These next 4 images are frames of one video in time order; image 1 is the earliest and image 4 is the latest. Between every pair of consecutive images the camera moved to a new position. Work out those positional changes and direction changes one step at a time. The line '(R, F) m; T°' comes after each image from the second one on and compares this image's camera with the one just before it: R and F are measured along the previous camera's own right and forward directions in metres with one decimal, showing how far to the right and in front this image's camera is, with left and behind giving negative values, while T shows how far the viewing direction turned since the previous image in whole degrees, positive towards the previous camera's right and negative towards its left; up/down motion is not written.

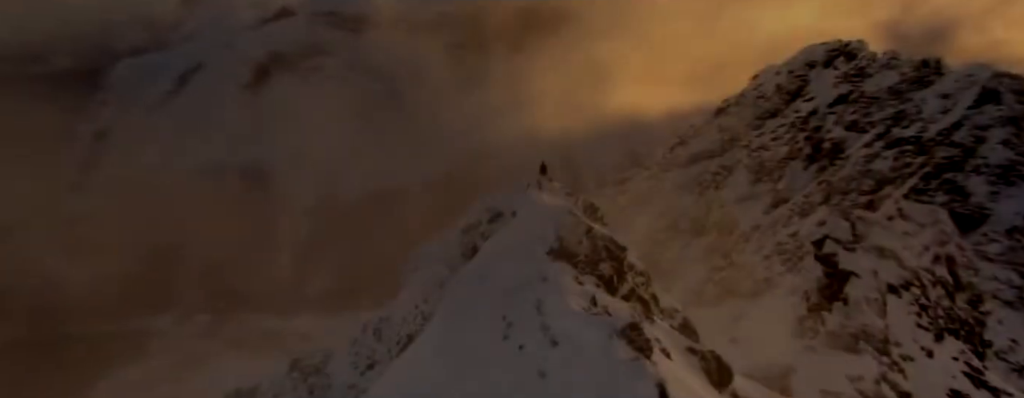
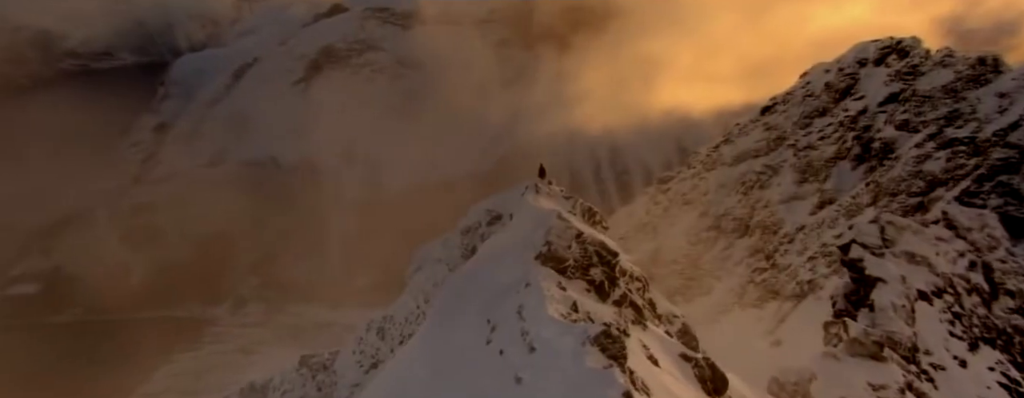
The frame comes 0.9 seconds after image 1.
(+0.7, -0.4) m; -4°
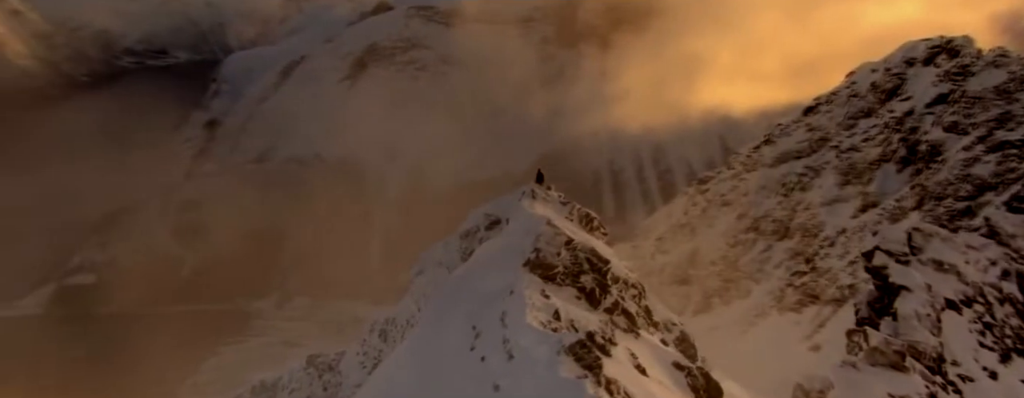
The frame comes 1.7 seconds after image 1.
(+0.7, -0.3) m; -3°
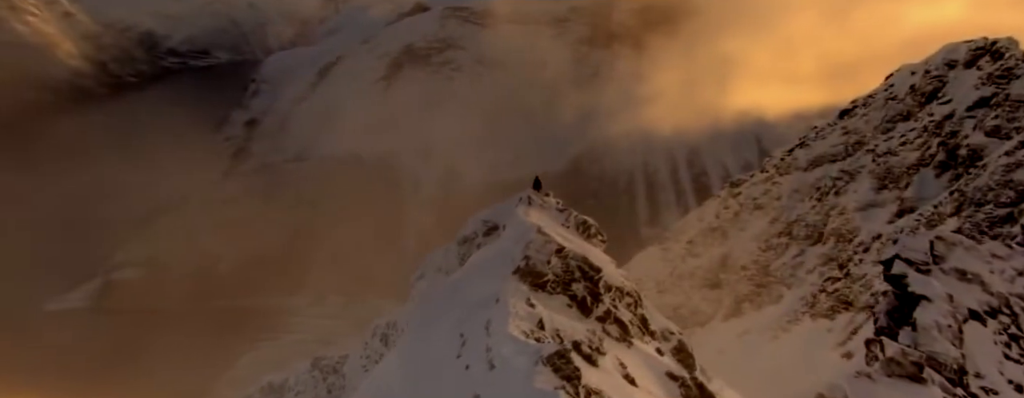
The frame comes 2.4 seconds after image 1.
(+0.6, -0.2) m; -3°
